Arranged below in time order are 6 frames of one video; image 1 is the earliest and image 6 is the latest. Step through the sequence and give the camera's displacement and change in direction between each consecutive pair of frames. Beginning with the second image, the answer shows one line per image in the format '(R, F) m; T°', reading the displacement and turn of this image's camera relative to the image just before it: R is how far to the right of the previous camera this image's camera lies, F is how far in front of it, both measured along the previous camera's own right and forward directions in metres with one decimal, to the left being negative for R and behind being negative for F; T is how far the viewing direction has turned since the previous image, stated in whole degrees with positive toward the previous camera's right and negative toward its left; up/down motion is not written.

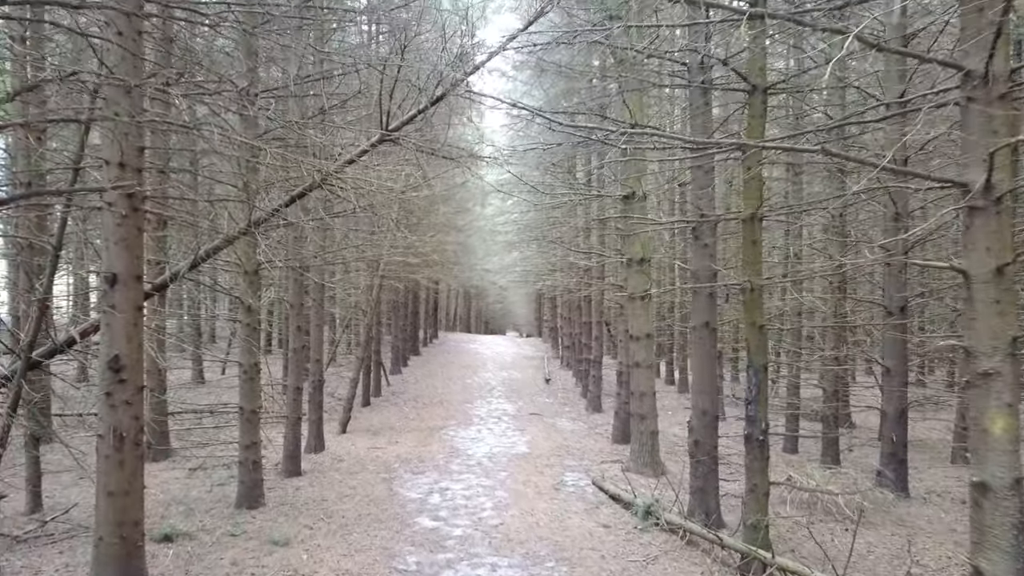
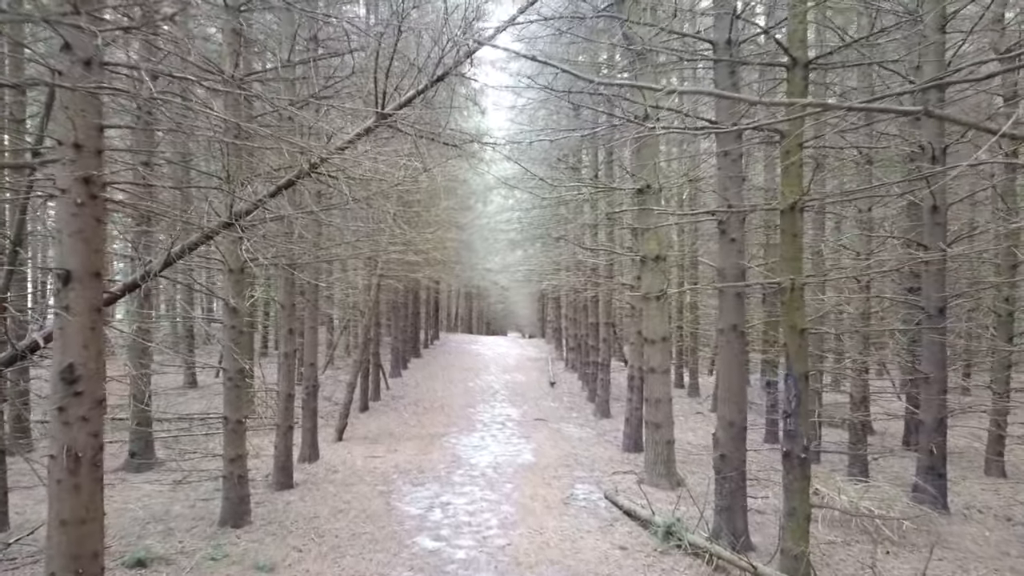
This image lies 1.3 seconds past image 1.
(-0.1, +0.6) m; 0°
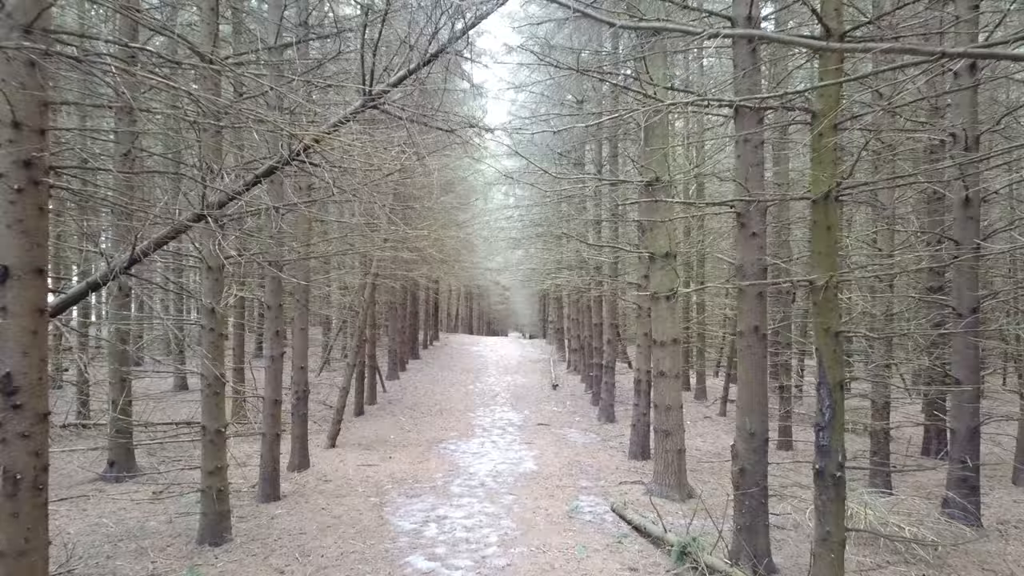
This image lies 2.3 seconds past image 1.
(0.0, +0.5) m; 0°
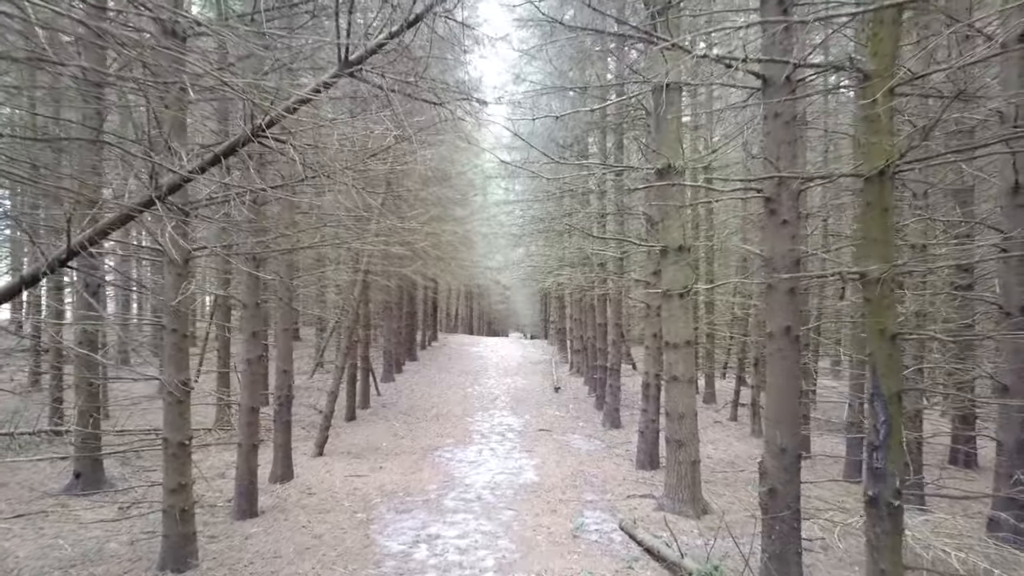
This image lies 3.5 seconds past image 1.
(0.0, +0.6) m; 0°
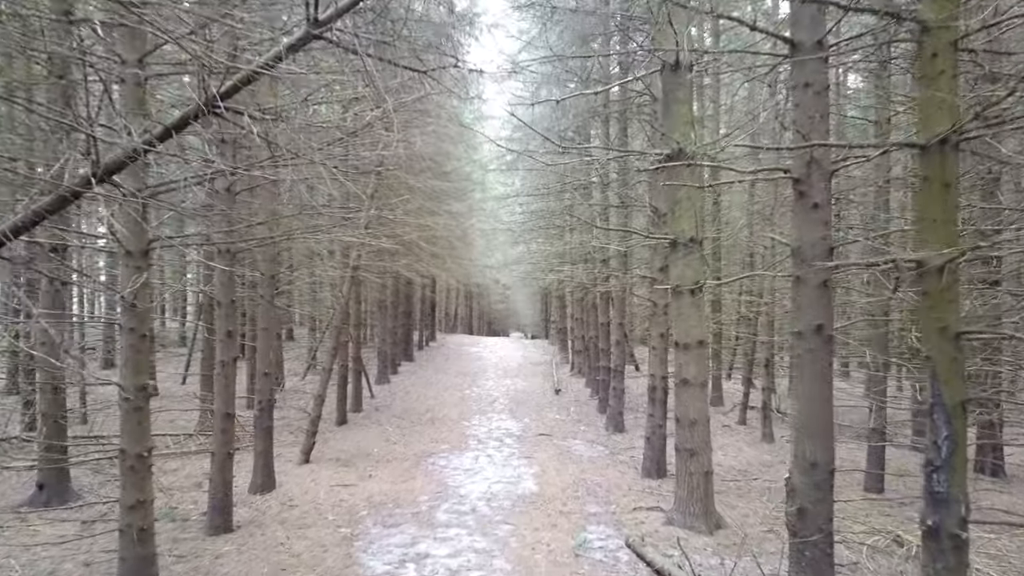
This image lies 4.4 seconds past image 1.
(0.0, +0.6) m; 0°
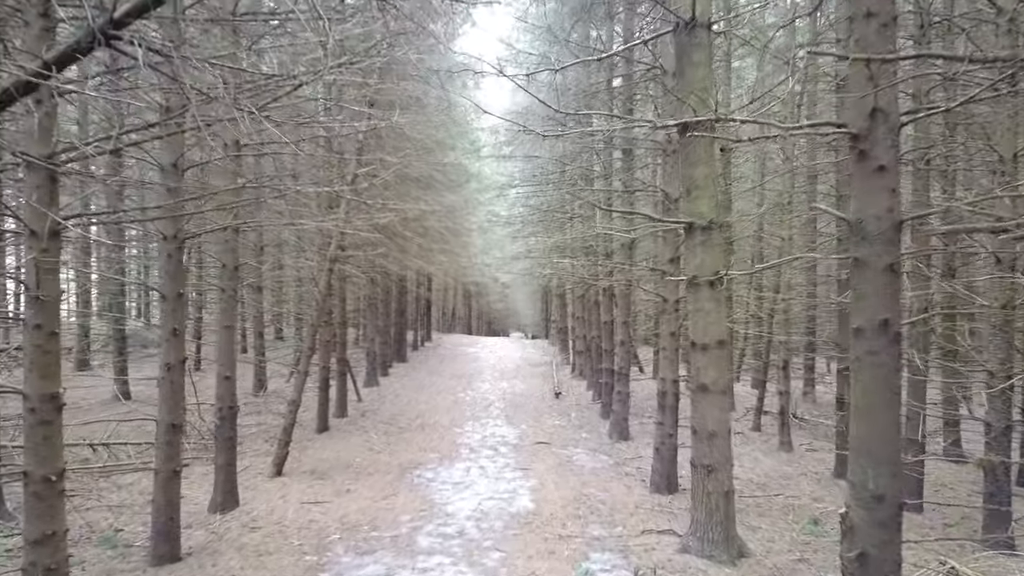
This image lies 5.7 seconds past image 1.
(+0.1, +0.9) m; 0°
